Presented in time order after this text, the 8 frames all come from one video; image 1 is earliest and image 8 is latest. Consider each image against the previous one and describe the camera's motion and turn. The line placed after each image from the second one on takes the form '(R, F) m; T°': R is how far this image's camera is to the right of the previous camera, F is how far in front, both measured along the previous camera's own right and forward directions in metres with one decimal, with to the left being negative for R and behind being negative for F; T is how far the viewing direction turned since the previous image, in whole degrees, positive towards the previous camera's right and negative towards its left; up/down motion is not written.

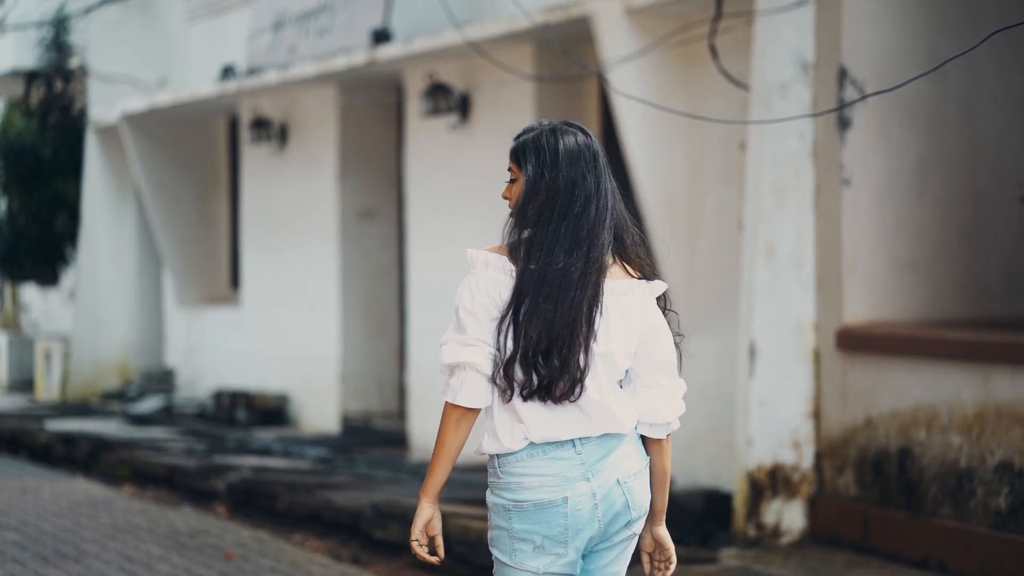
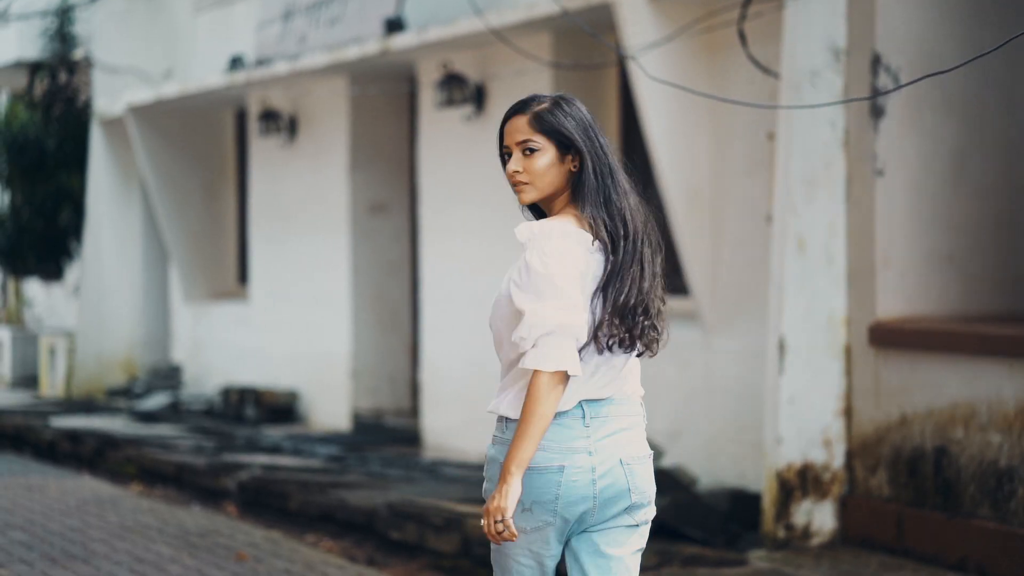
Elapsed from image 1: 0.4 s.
(-0.1, +0.2) m; 0°
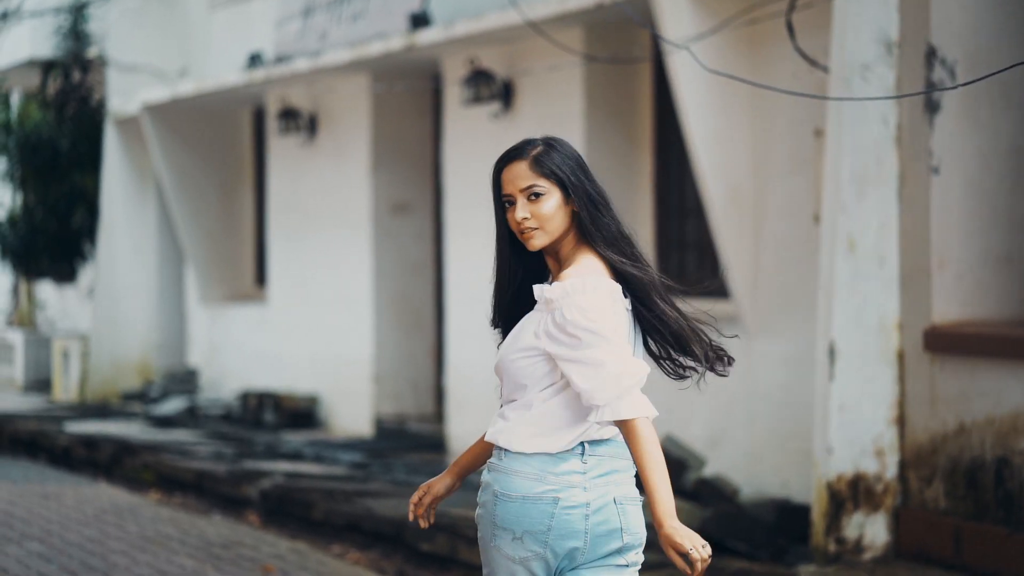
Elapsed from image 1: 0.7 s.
(-0.2, +0.3) m; 0°
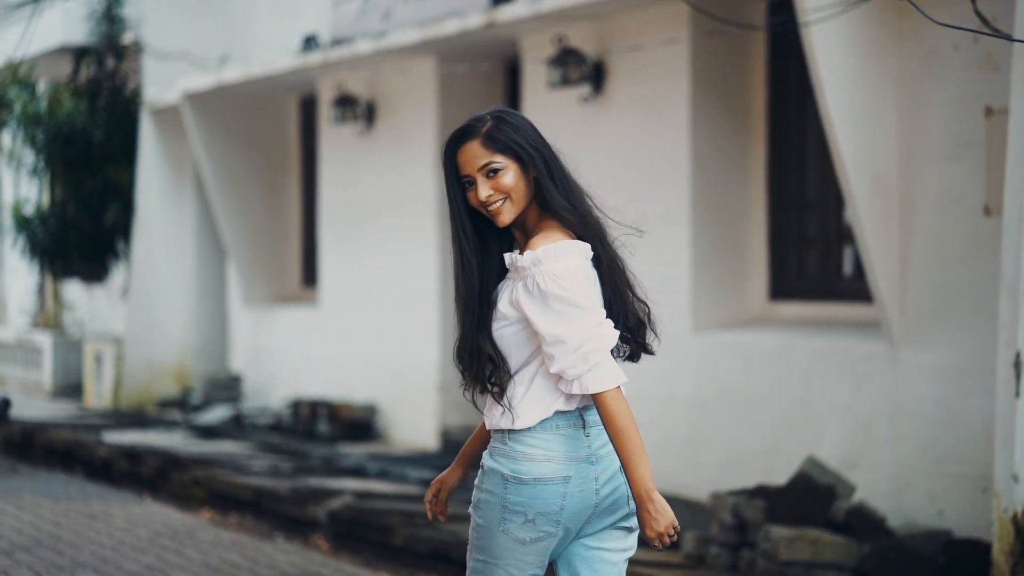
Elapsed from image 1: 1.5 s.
(-0.5, +0.9) m; 0°
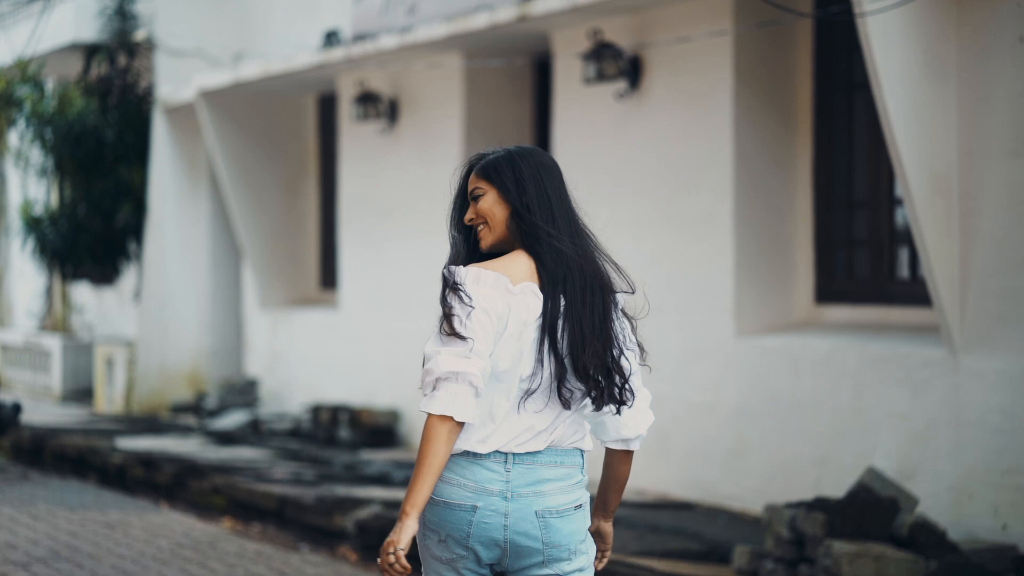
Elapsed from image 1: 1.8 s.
(-0.2, +0.3) m; 0°
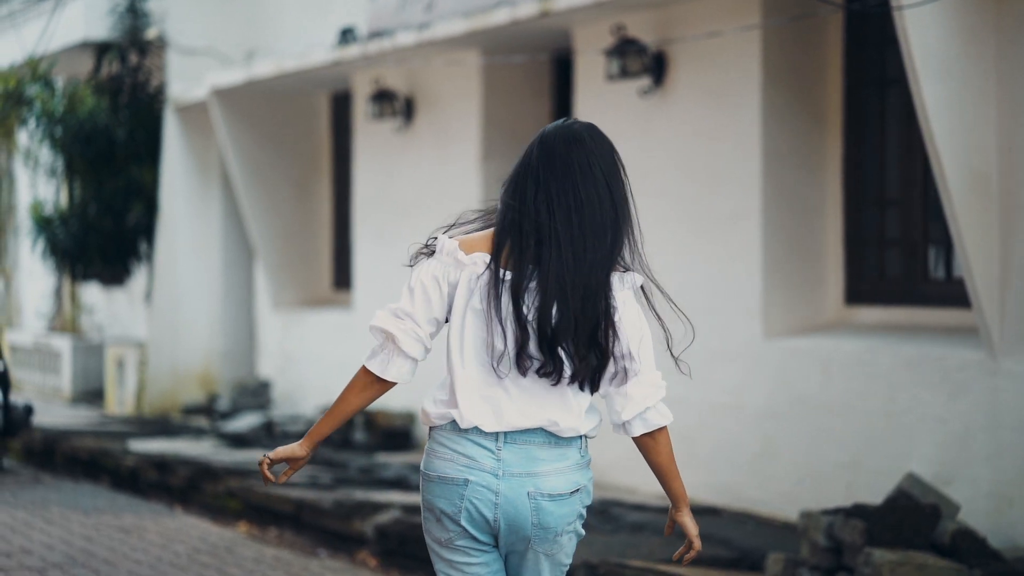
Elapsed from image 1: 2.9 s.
(-0.1, +0.2) m; 0°
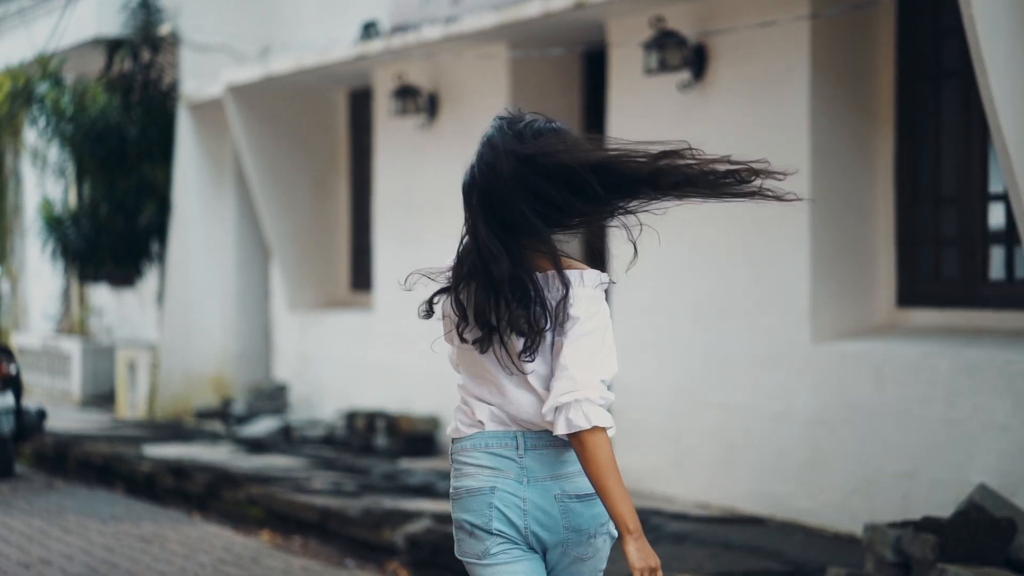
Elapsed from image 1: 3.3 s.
(-0.2, +0.3) m; 0°
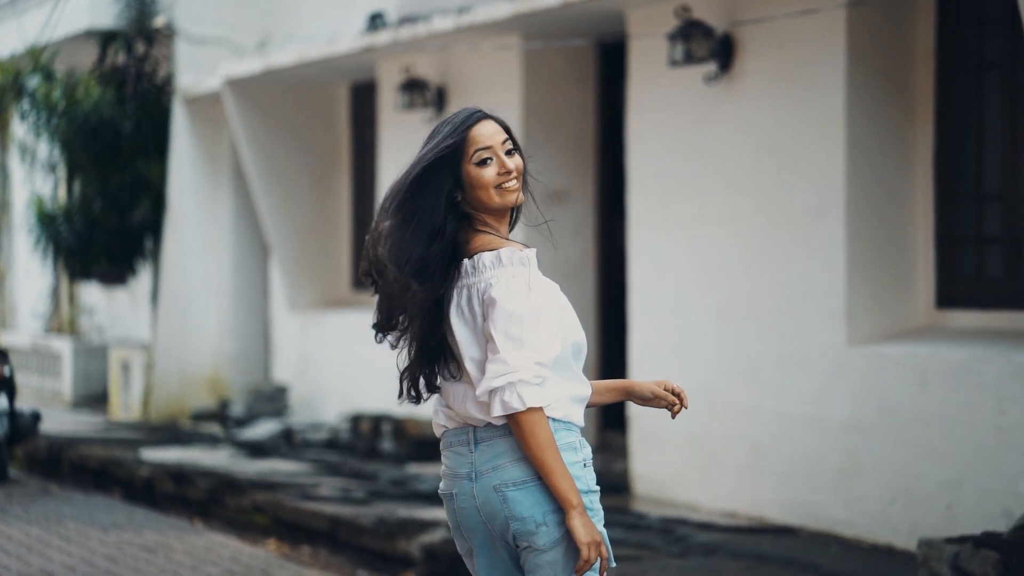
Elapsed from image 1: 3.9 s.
(-0.2, +0.3) m; +1°
